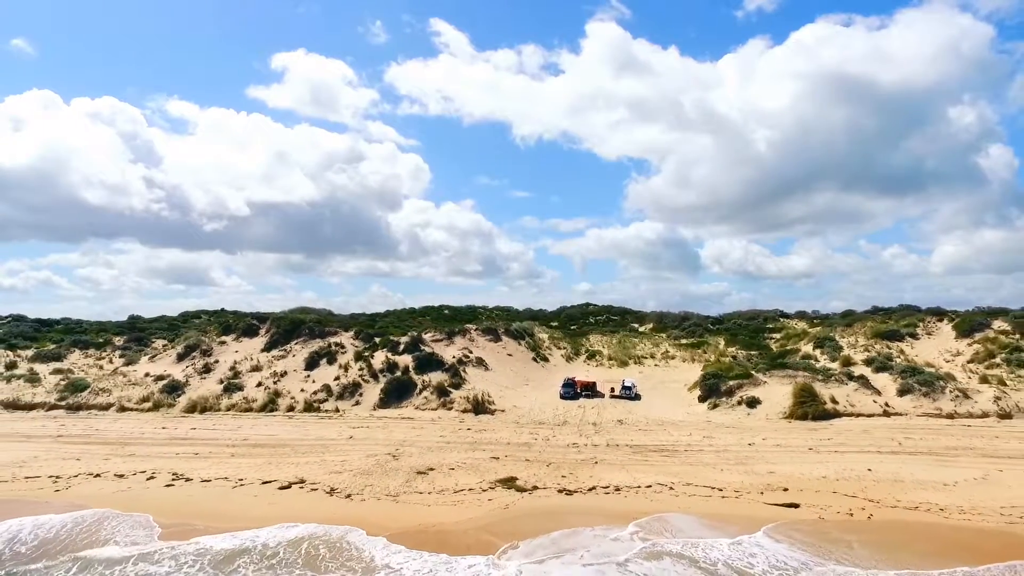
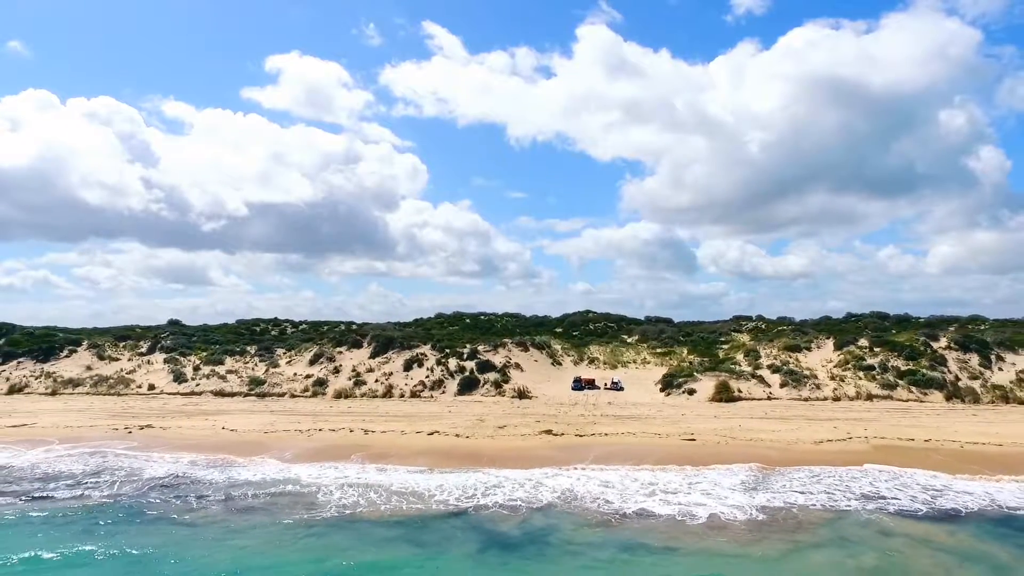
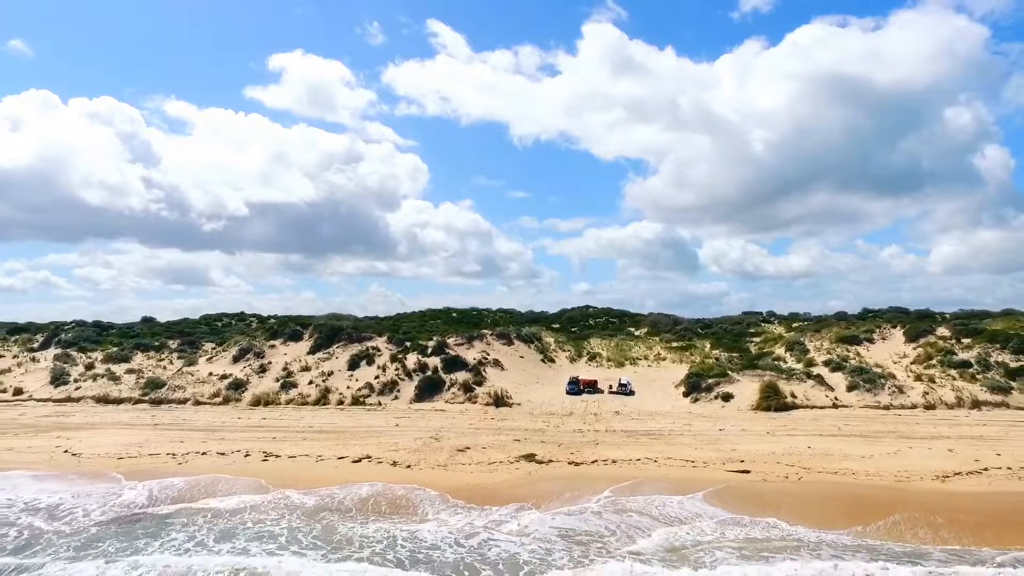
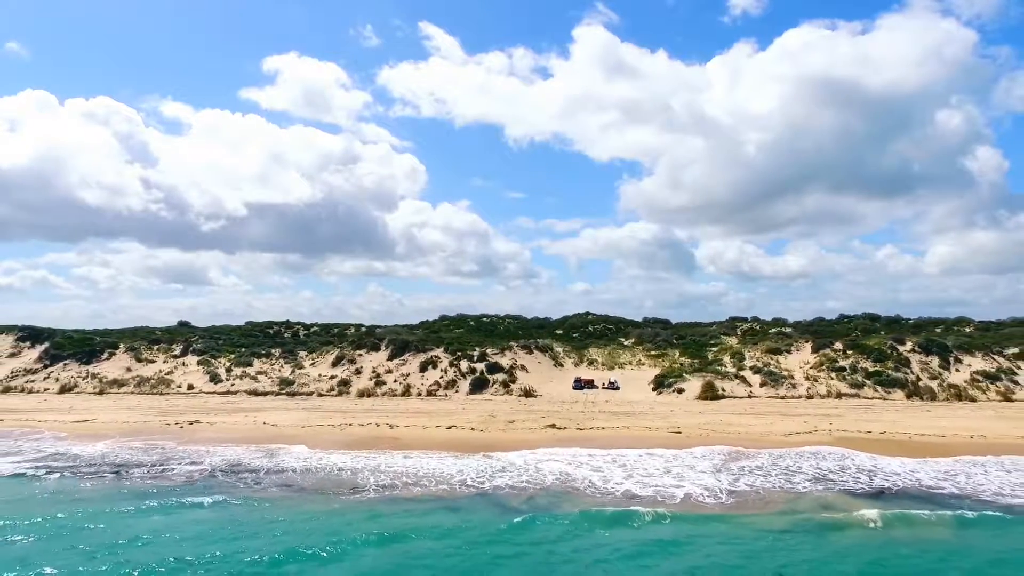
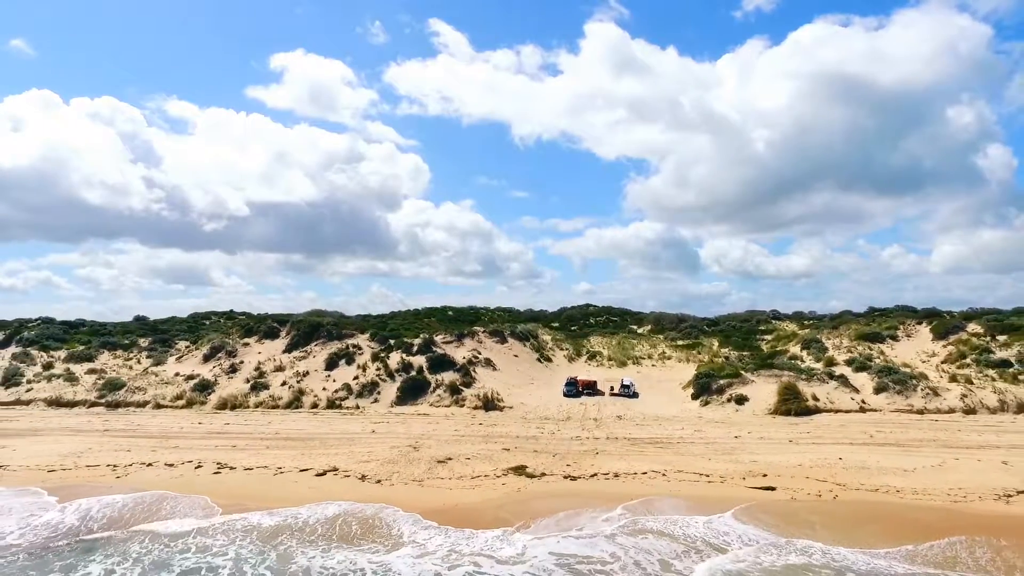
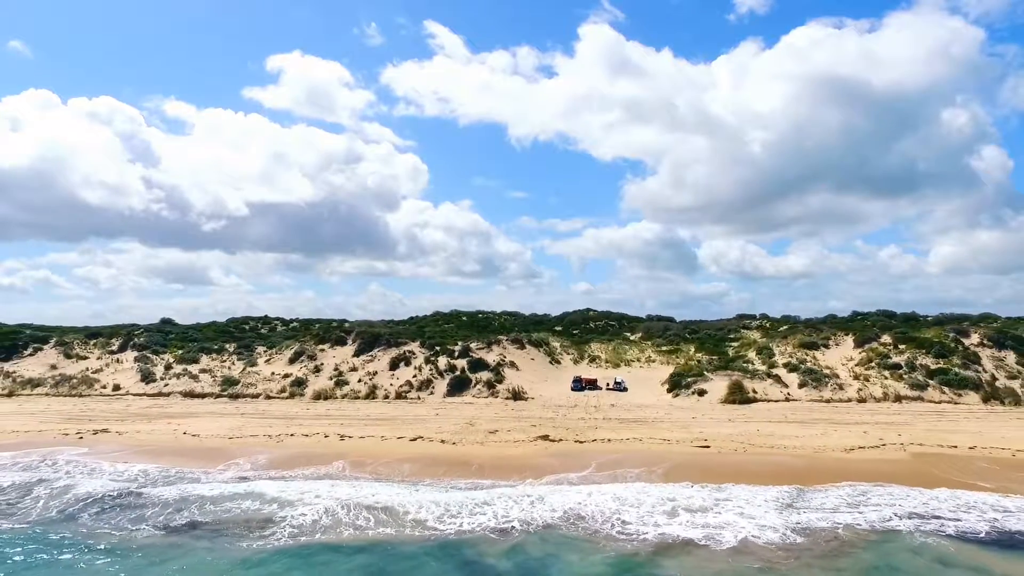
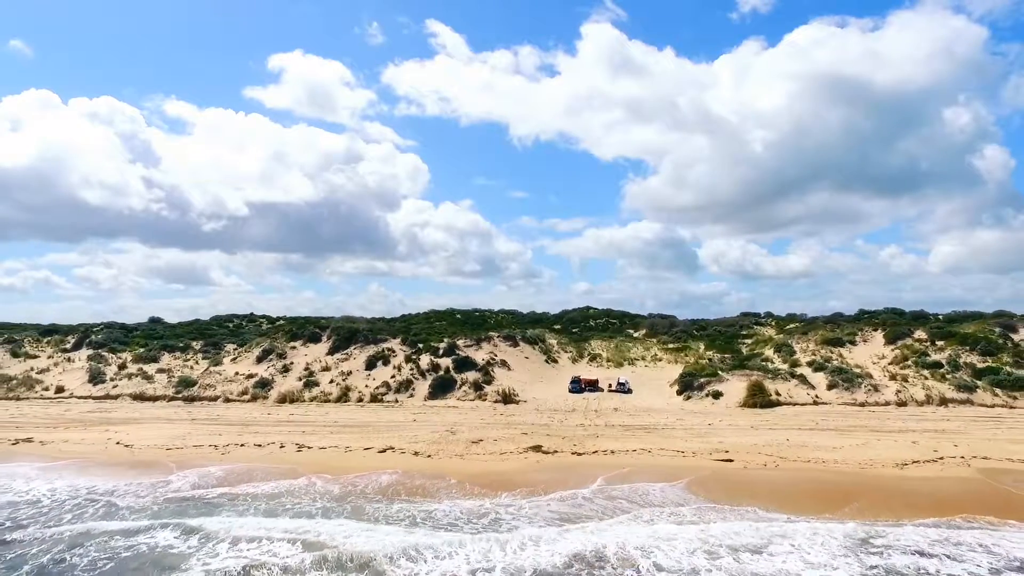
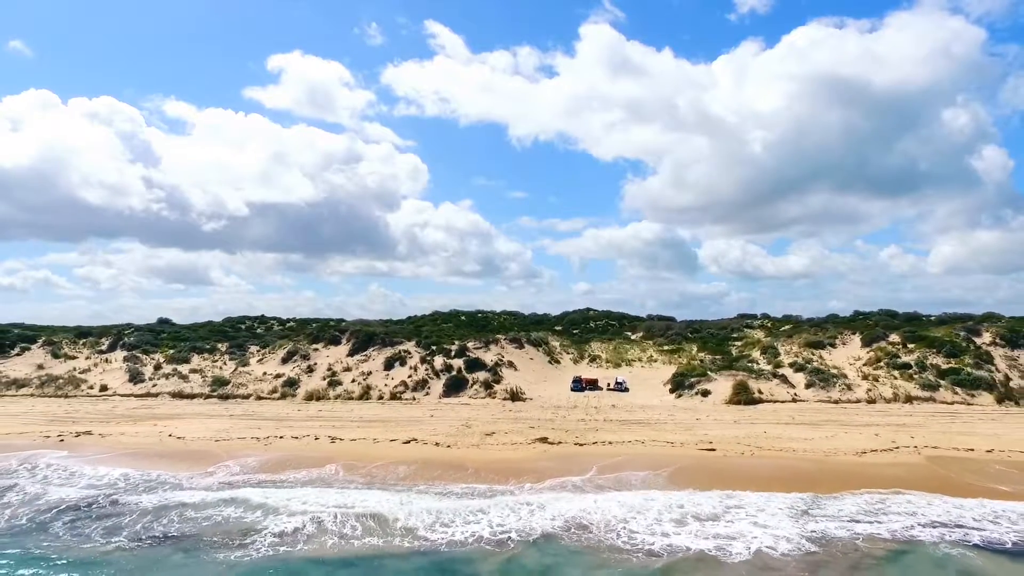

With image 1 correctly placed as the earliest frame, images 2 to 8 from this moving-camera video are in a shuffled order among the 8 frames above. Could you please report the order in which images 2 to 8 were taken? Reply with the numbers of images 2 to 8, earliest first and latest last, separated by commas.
5, 3, 7, 8, 6, 2, 4
